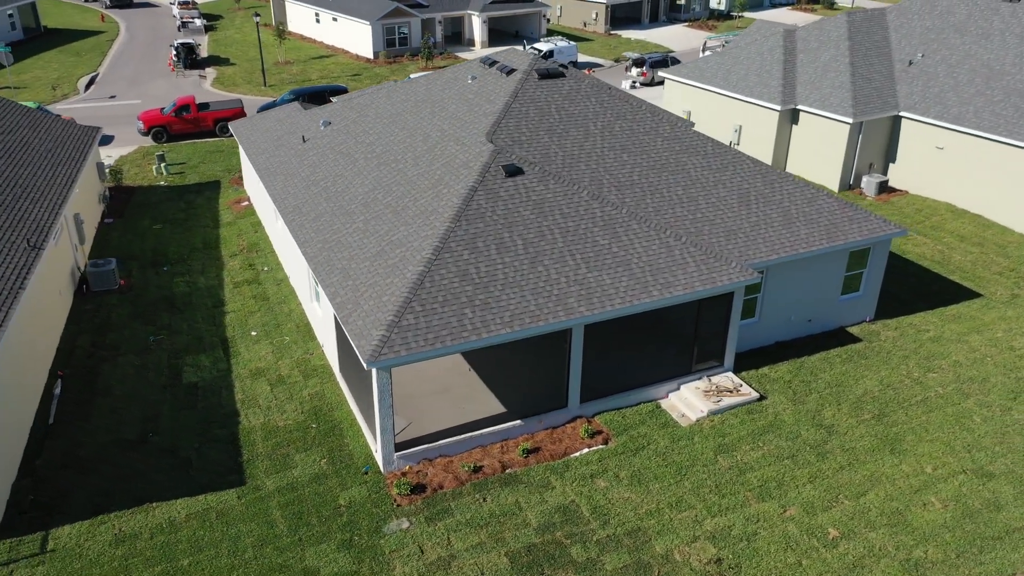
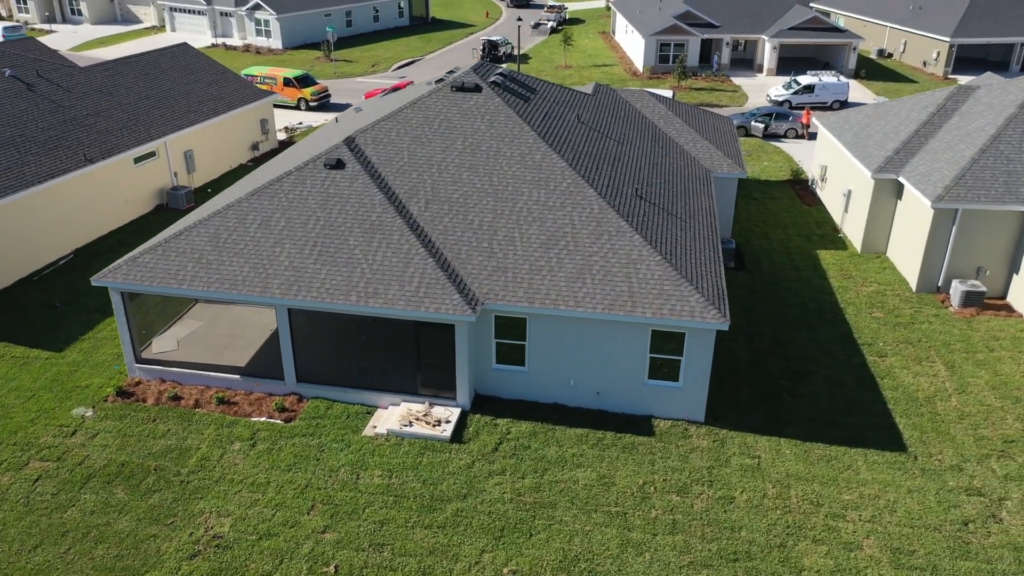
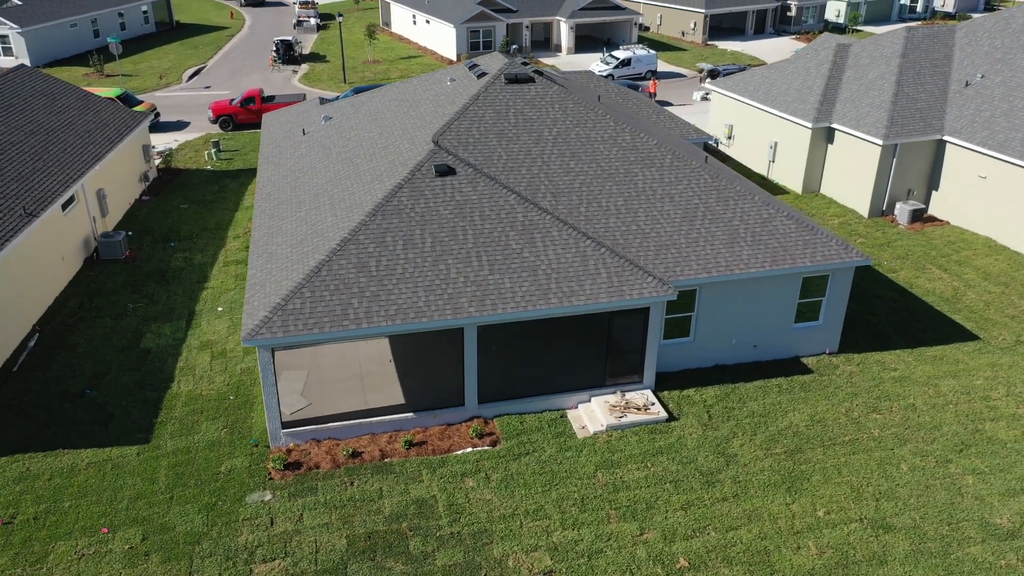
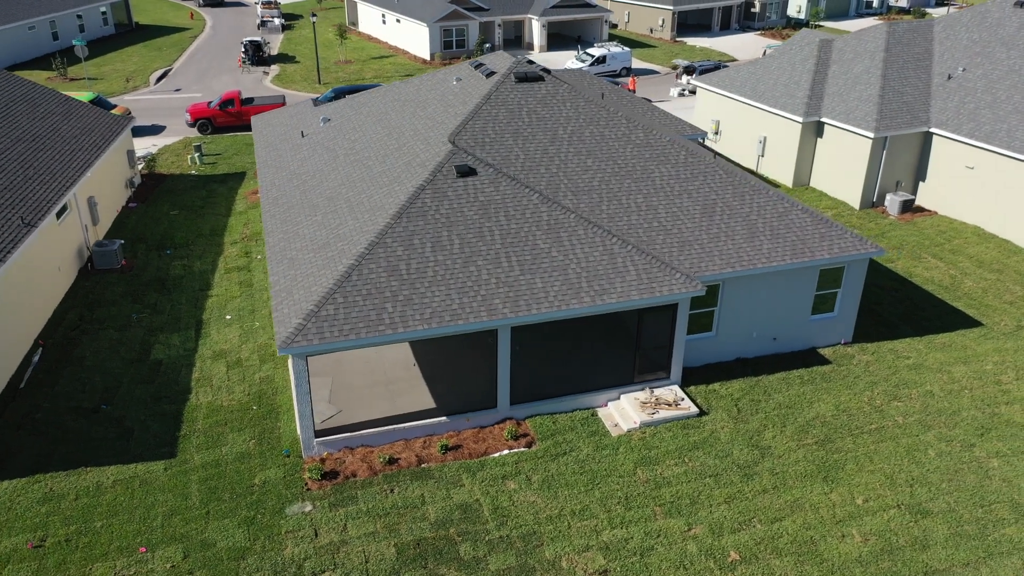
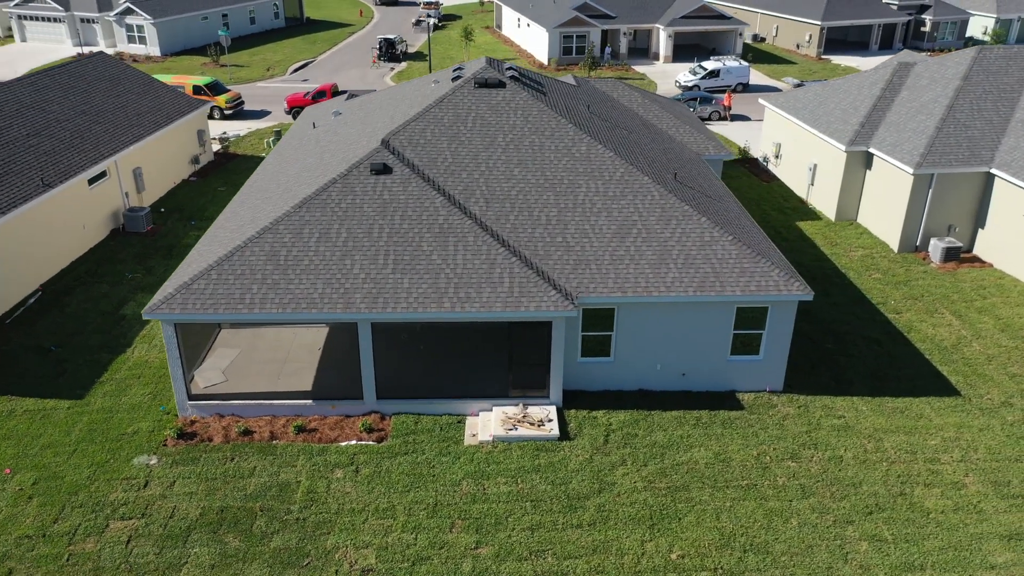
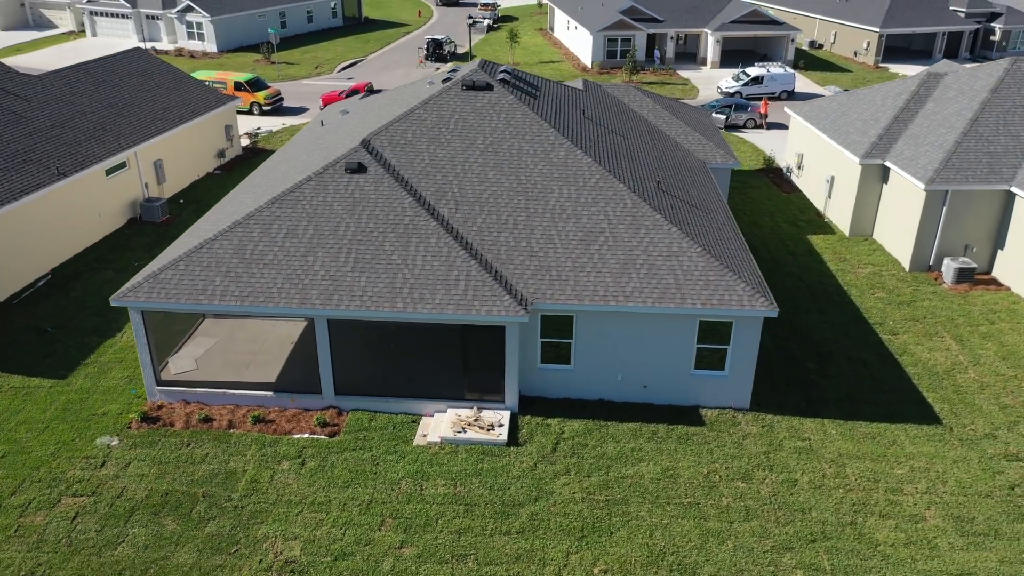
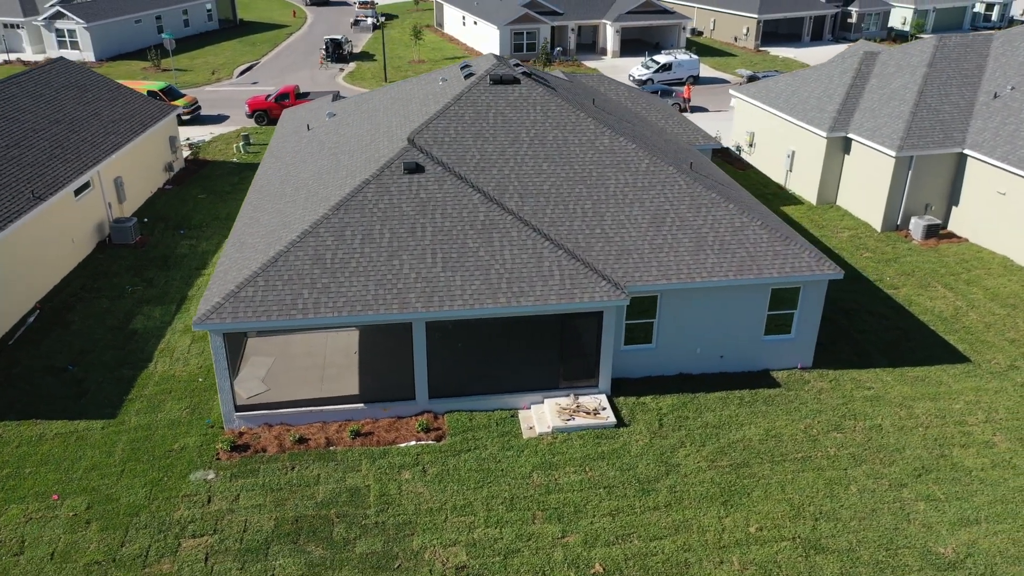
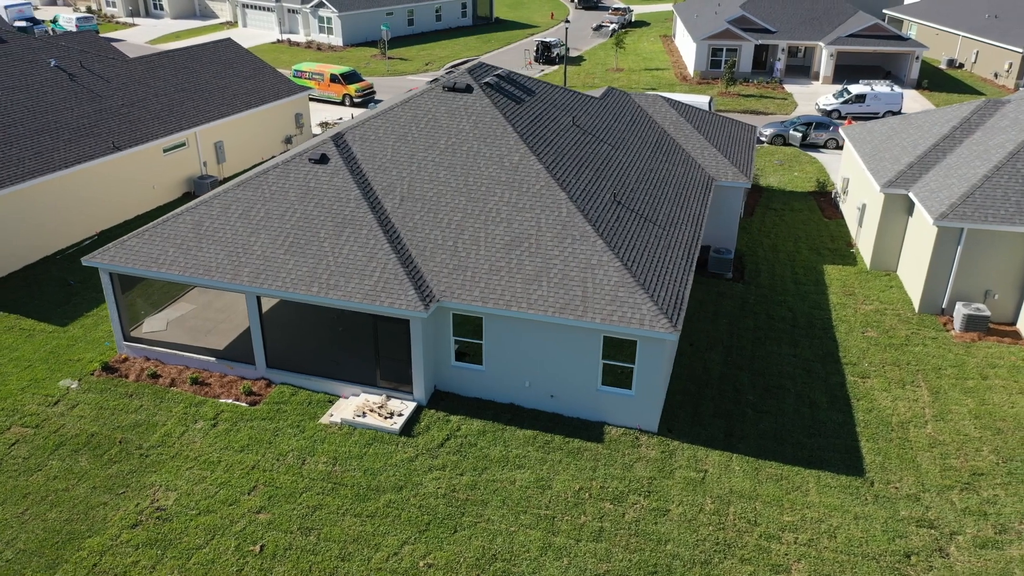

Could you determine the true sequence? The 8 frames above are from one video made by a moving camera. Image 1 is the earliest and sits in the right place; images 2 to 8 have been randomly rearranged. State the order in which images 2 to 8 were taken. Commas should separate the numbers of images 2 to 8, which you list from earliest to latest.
4, 3, 7, 5, 6, 2, 8
